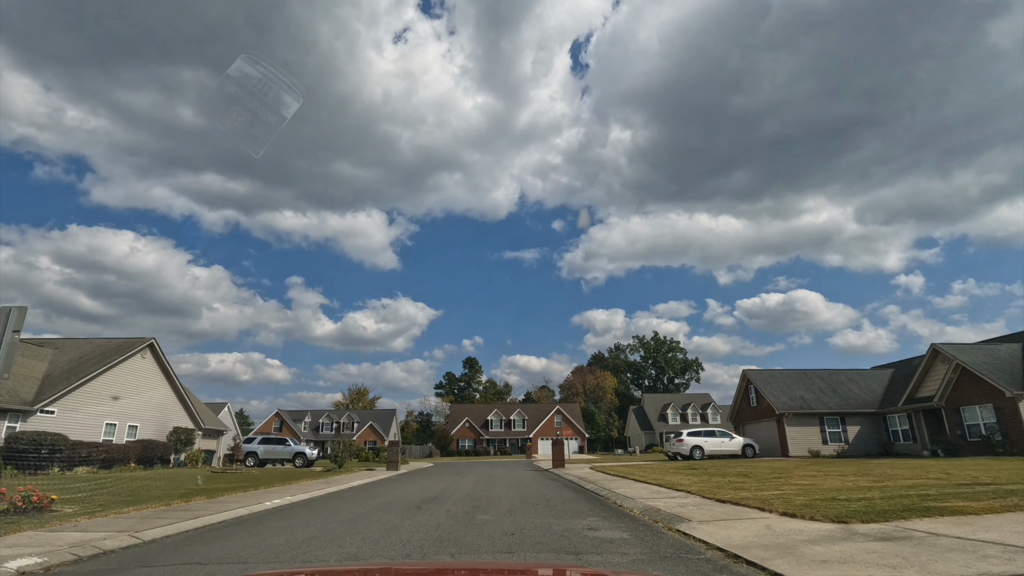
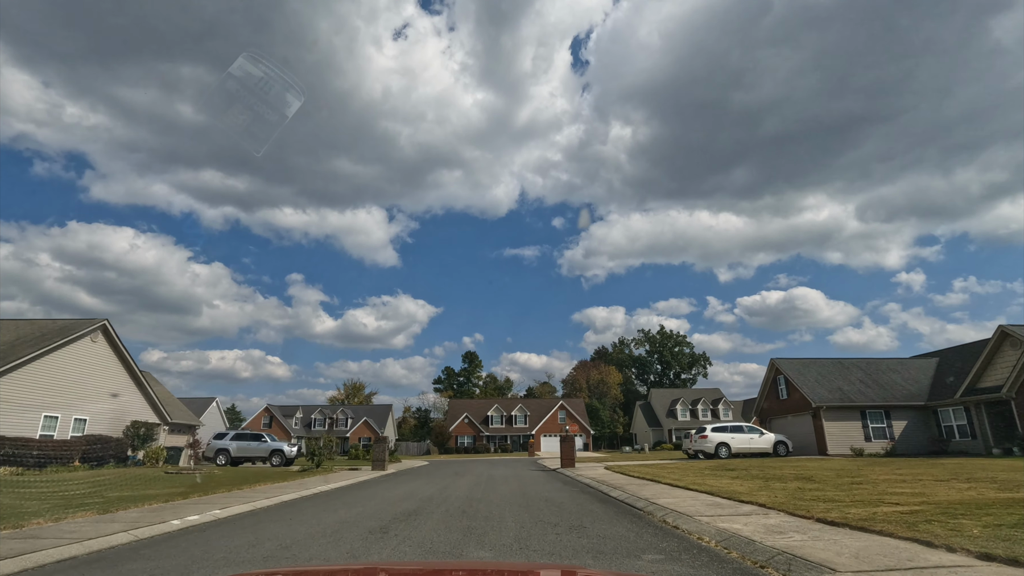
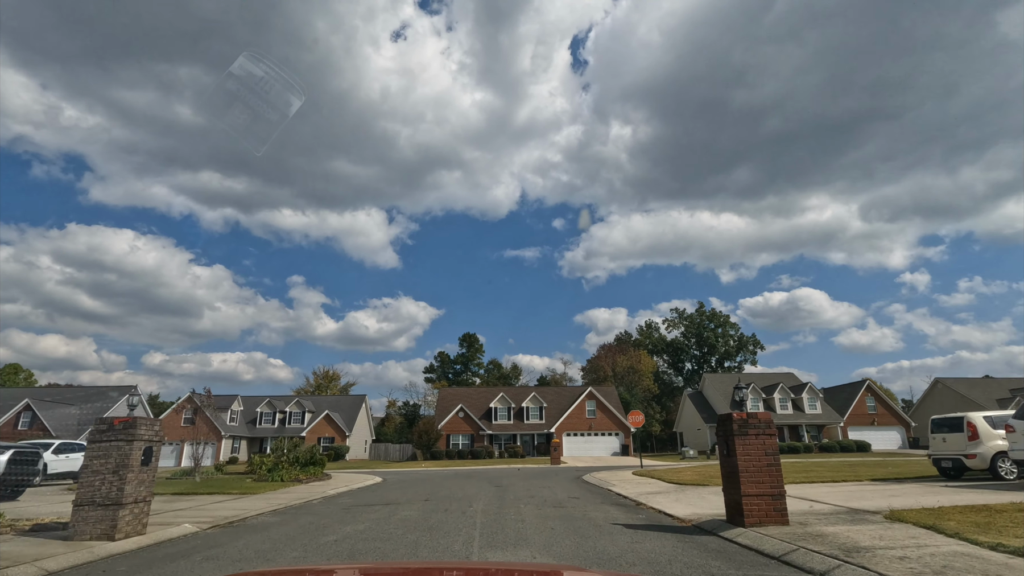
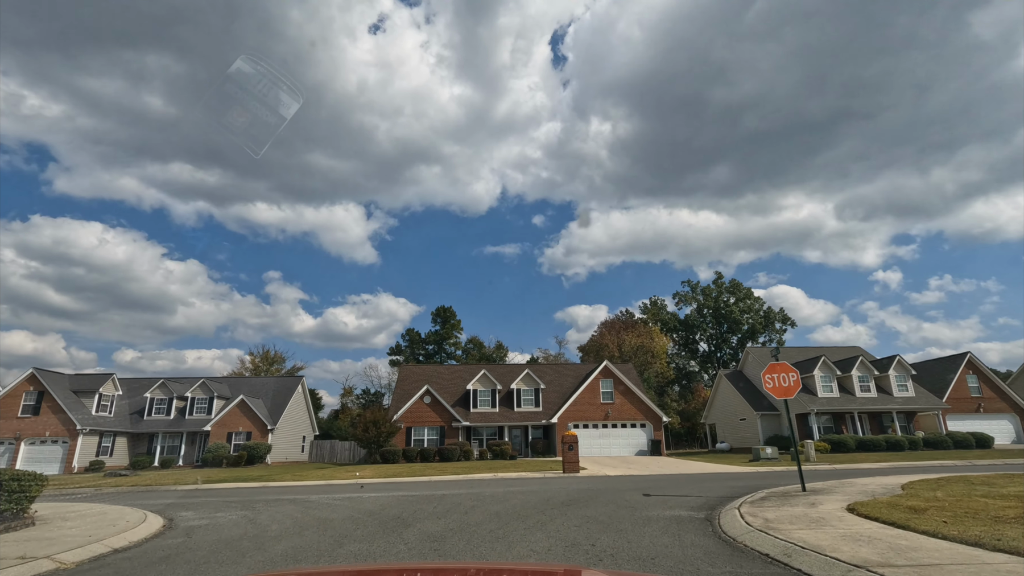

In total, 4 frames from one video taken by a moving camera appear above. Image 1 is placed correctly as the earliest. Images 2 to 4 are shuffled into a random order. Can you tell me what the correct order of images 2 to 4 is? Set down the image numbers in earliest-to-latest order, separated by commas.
2, 3, 4
